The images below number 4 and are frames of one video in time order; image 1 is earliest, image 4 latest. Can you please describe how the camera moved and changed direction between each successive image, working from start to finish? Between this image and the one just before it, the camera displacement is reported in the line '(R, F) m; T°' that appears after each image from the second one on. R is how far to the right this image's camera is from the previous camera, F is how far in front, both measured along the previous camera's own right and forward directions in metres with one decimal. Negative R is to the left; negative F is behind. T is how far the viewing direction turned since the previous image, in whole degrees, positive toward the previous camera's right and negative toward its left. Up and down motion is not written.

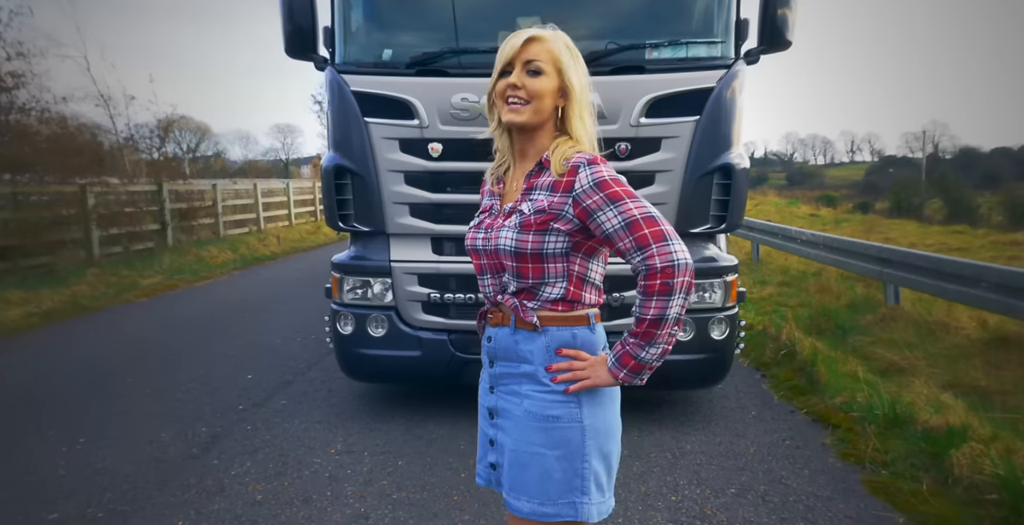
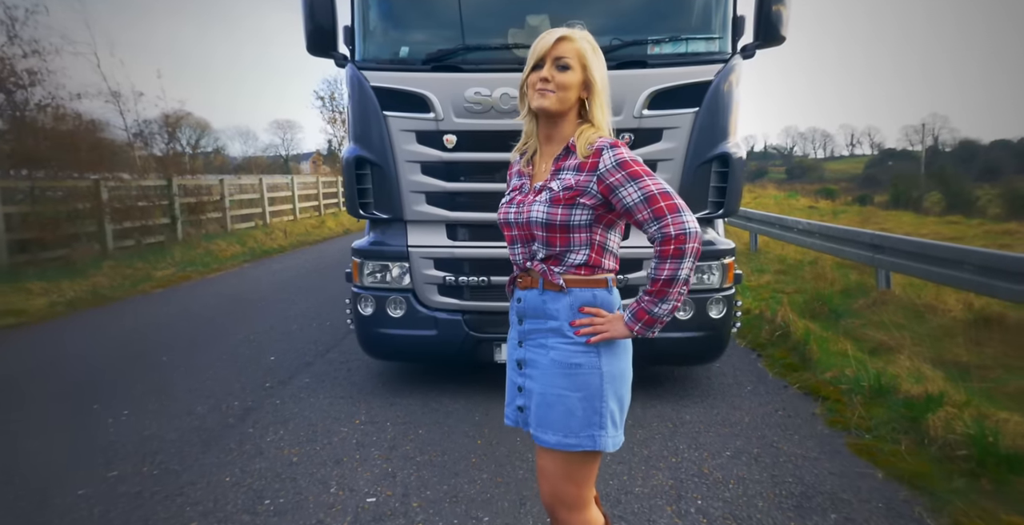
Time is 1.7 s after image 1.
(-0.1, -0.3) m; 0°
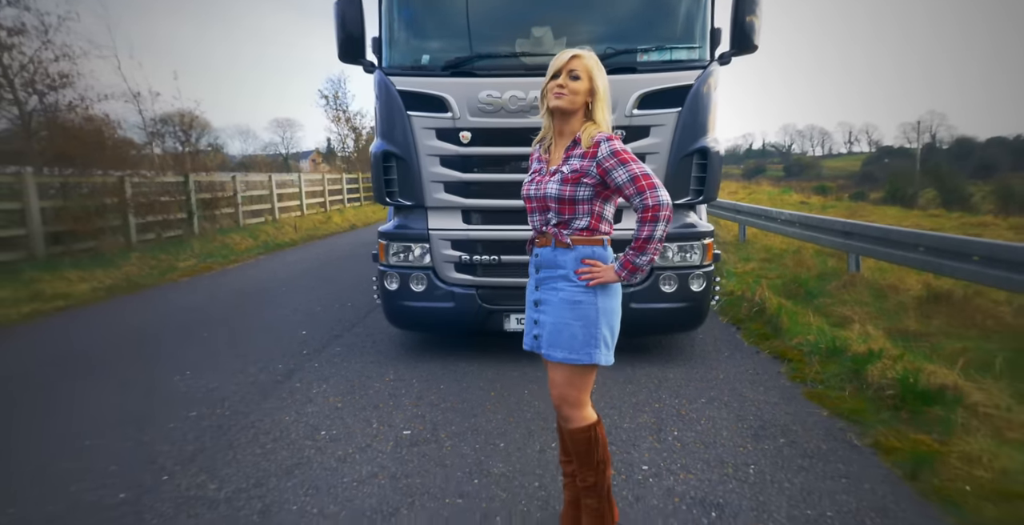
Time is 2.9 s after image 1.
(-0.1, -0.6) m; 0°
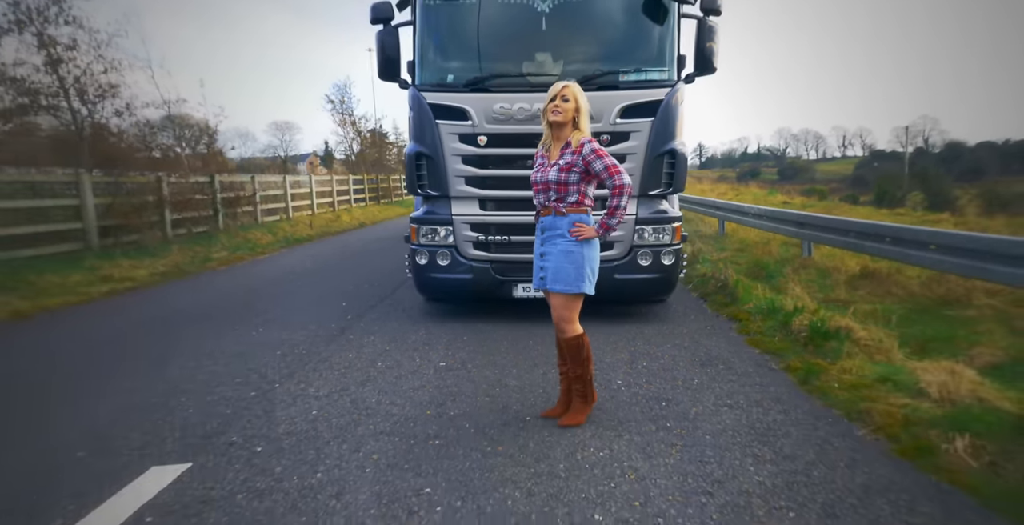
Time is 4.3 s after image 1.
(-0.1, -1.1) m; 0°
